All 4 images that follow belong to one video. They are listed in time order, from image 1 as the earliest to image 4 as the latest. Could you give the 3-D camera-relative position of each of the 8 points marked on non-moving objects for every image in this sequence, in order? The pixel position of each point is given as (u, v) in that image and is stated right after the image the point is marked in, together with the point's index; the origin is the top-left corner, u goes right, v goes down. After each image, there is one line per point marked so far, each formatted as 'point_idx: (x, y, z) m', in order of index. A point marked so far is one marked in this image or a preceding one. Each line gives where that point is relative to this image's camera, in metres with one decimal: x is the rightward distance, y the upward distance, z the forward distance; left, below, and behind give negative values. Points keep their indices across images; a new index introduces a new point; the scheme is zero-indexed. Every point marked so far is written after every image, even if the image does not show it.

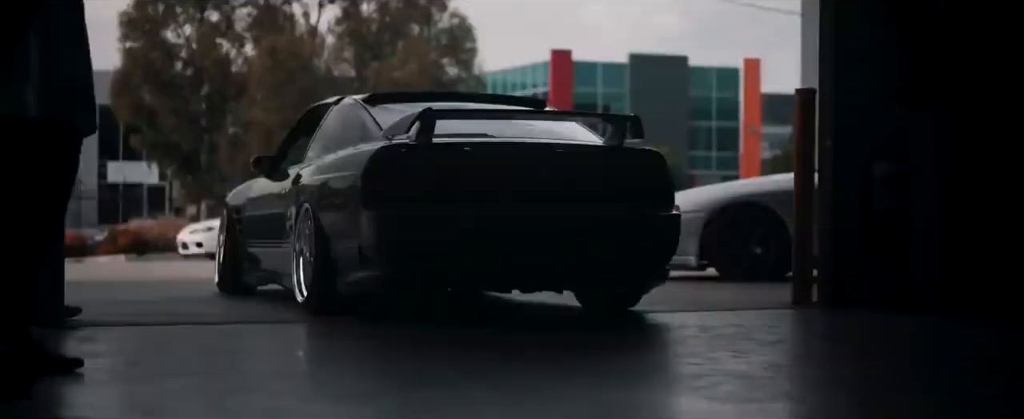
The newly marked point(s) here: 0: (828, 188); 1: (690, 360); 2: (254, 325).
0: (+2.0, +0.1, +8.5) m
1: (+0.8, -0.7, +5.7) m
2: (-1.4, -0.7, +7.4) m
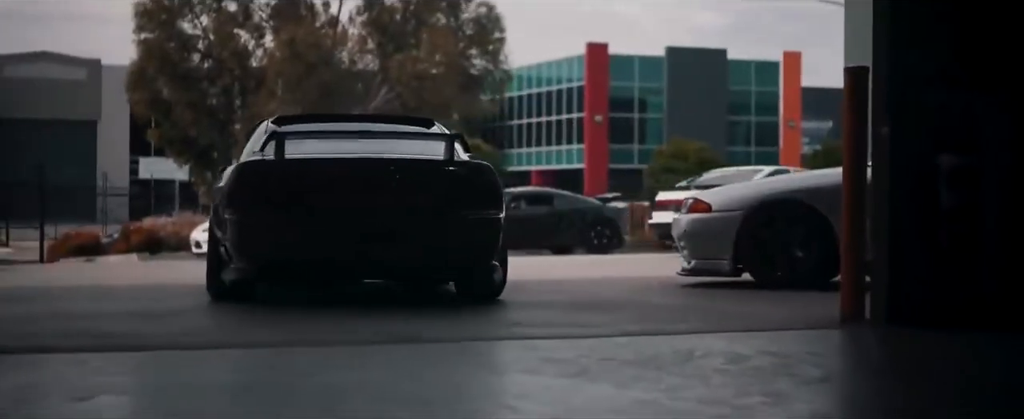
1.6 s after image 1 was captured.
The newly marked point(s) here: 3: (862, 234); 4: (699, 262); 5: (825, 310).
0: (+2.0, +0.1, +7.4) m
1: (+0.7, -0.7, +4.6) m
2: (-1.4, -0.7, +6.3) m
3: (+1.9, -0.1, +7.3) m
4: (+1.4, -0.4, +9.8) m
5: (+1.9, -0.6, +8.1) m
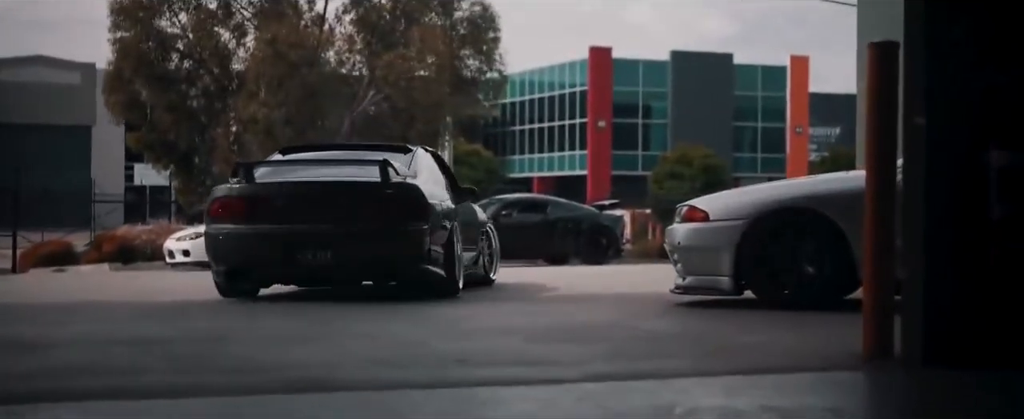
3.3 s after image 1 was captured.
0: (+1.8, +0.1, +6.1) m
1: (+0.5, -0.7, +3.4) m
2: (-1.7, -0.7, +5.1) m
3: (+1.7, -0.2, +6.1) m
4: (+1.2, -0.4, +8.5) m
5: (+1.7, -0.7, +6.8) m
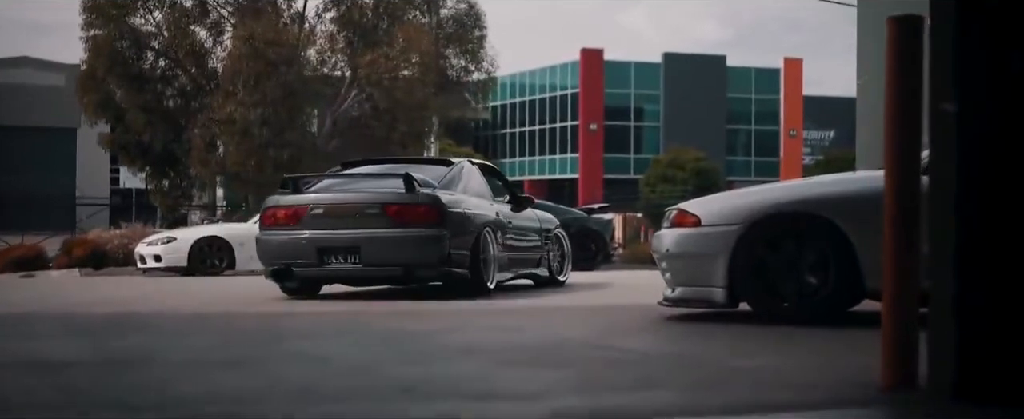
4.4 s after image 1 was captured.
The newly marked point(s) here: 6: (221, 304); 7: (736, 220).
0: (+1.7, +0.1, +5.4) m
1: (+0.3, -0.7, +2.6) m
2: (-1.8, -0.7, +4.3) m
3: (+1.6, -0.2, +5.4) m
4: (+1.0, -0.5, +7.8) m
5: (+1.5, -0.7, +6.1) m
6: (-2.2, -0.7, +10.1) m
7: (+1.3, -0.1, +7.6) m
